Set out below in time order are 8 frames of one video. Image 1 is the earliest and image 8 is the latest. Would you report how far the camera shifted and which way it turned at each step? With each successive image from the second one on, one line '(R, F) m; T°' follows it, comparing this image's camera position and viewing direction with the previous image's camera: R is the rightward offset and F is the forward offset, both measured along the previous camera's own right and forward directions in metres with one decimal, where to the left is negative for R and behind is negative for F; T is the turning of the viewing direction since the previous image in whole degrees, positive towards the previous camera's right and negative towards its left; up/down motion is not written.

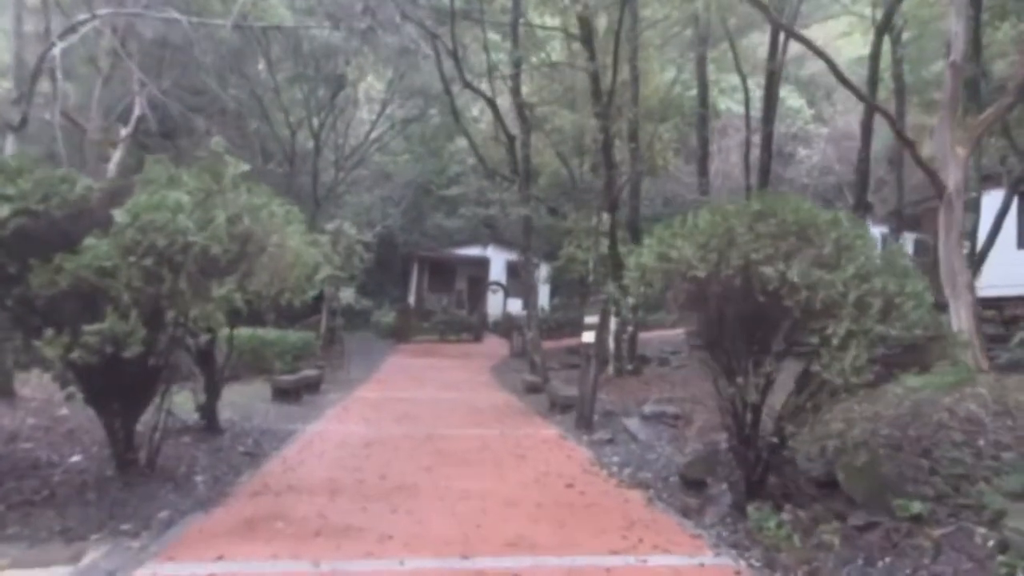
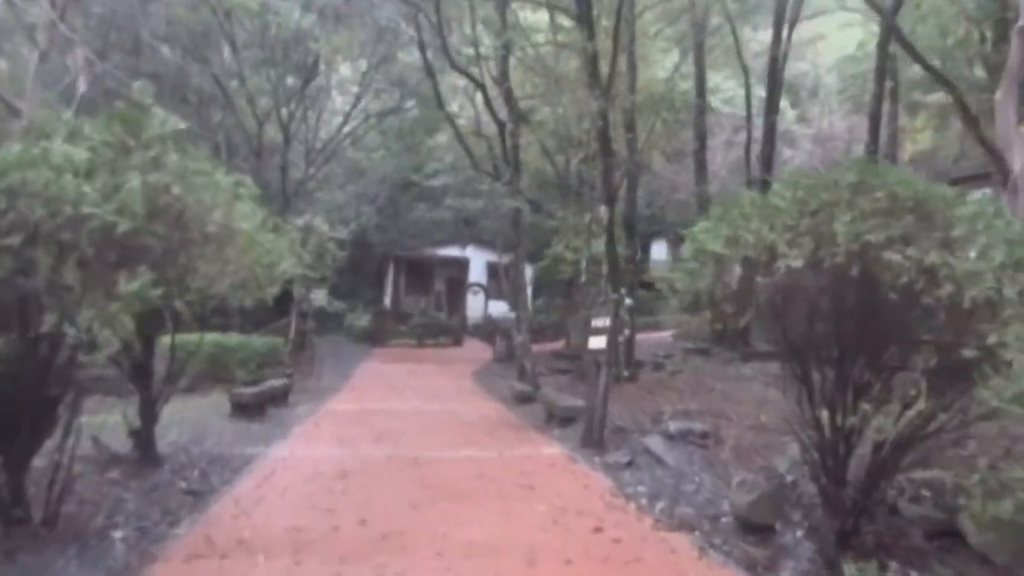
(-0.3, +1.5) m; +2°
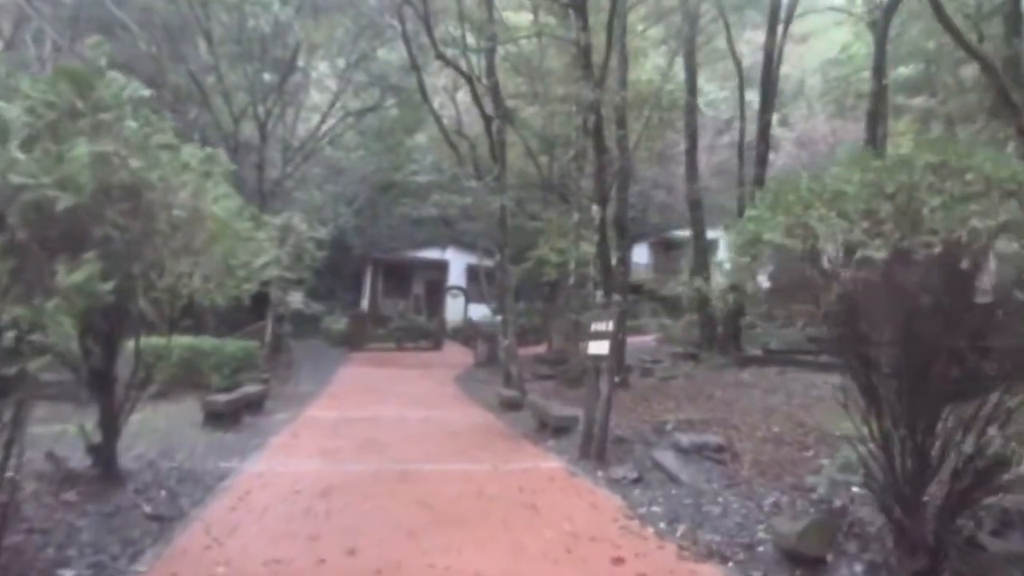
(-0.3, +0.7) m; +2°
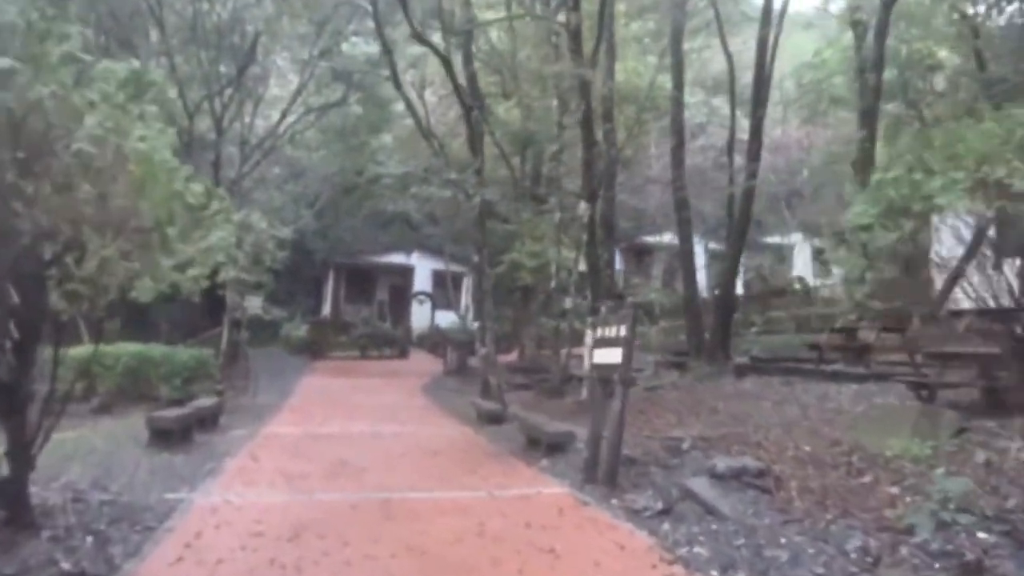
(-0.5, +1.3) m; +3°
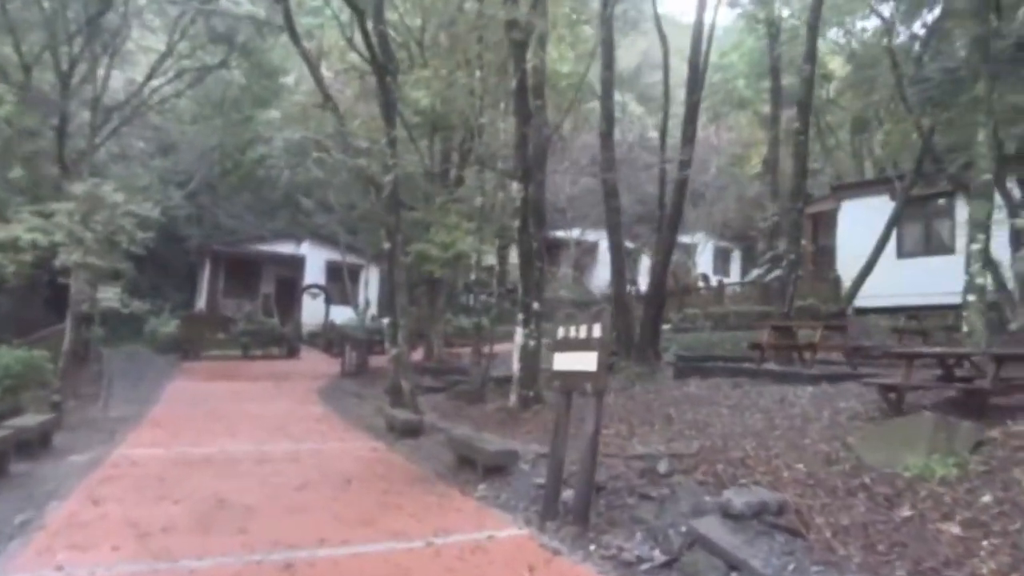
(-0.5, +1.8) m; +9°
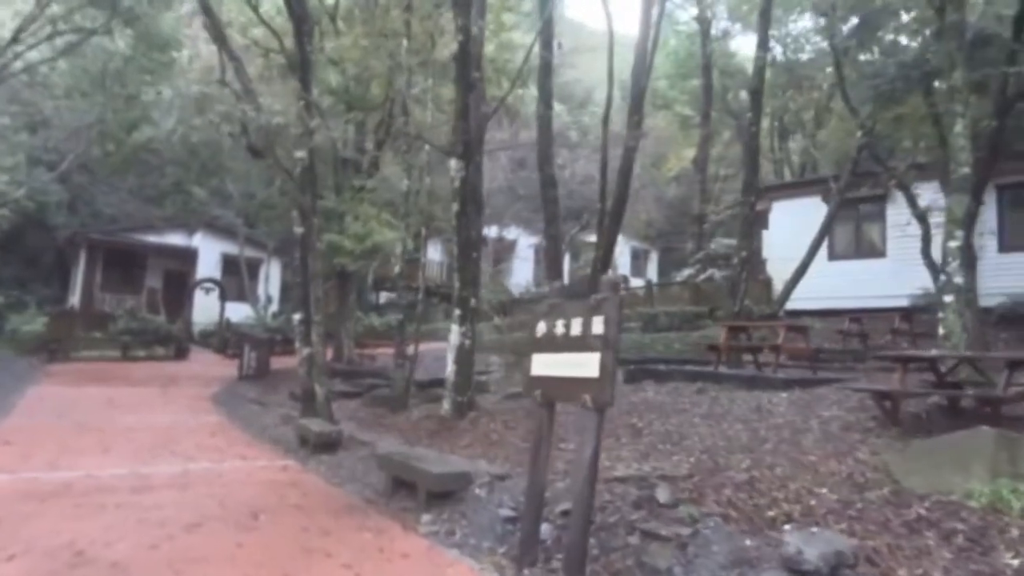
(-0.5, +1.6) m; +8°
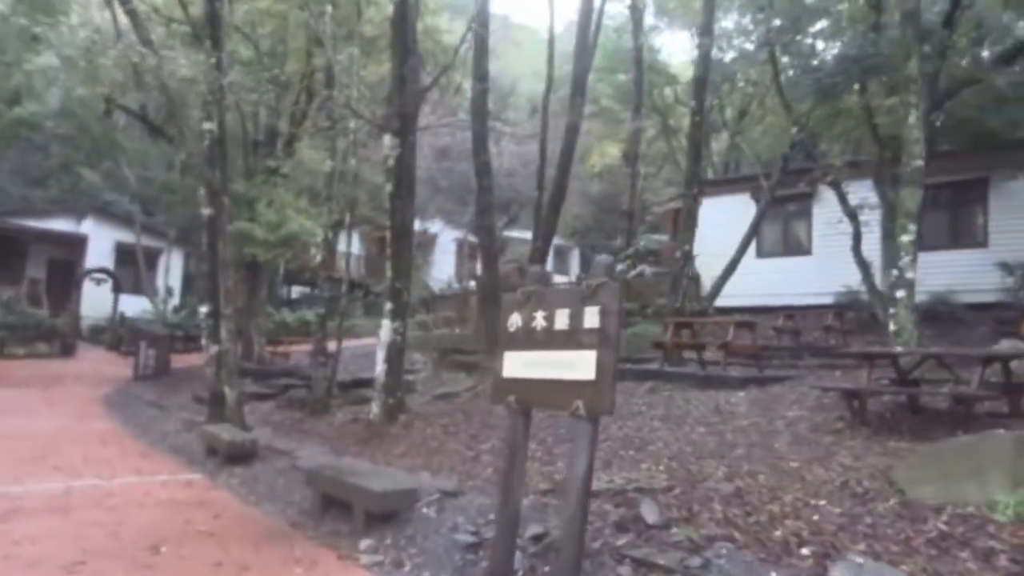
(-0.4, +0.9) m; +7°
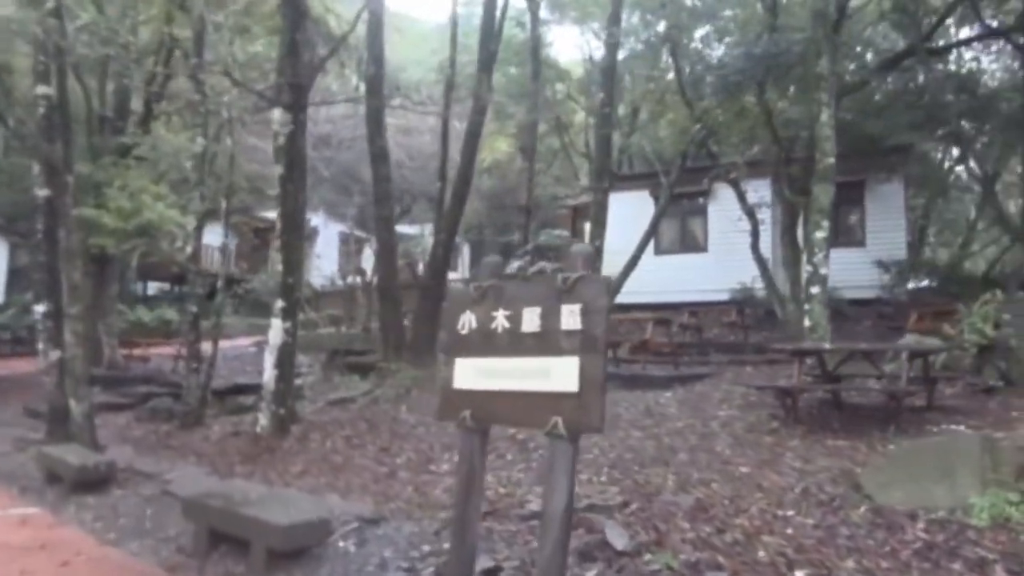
(-0.4, +0.8) m; +10°
